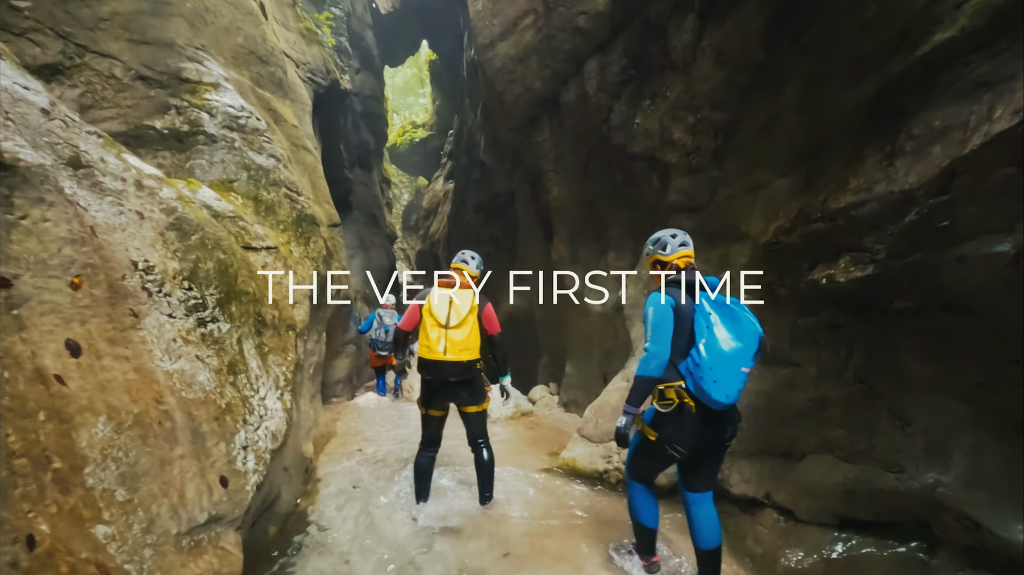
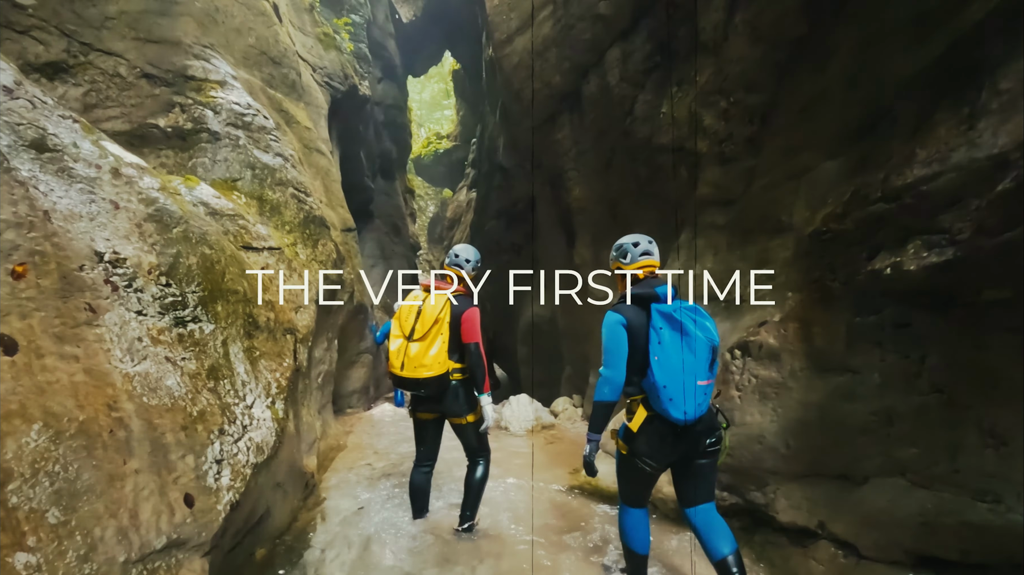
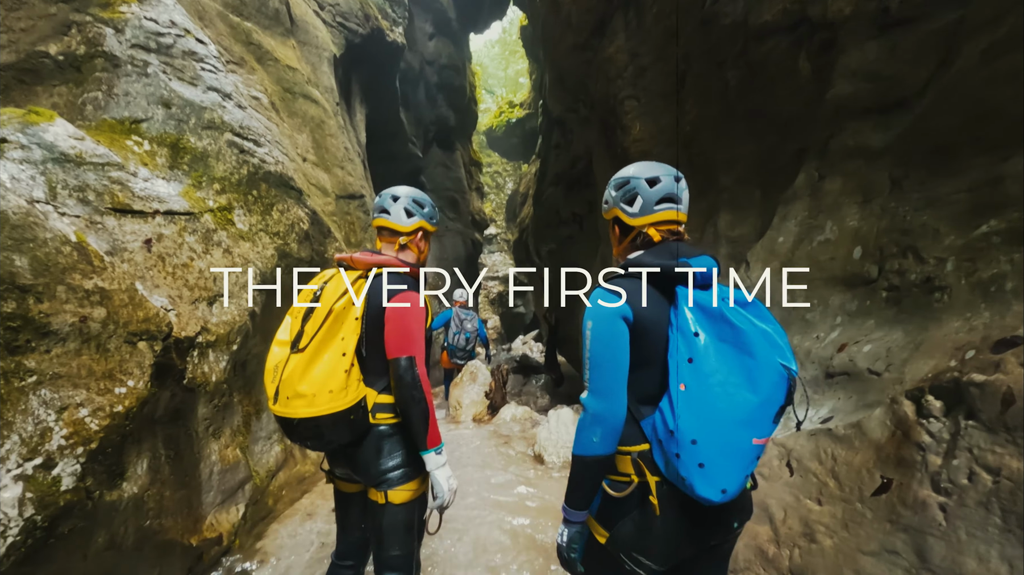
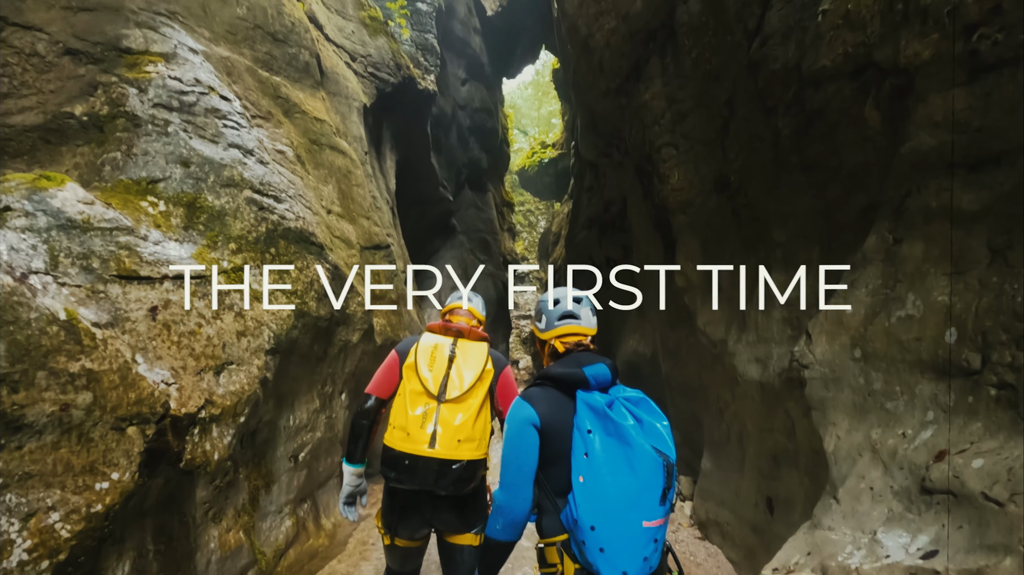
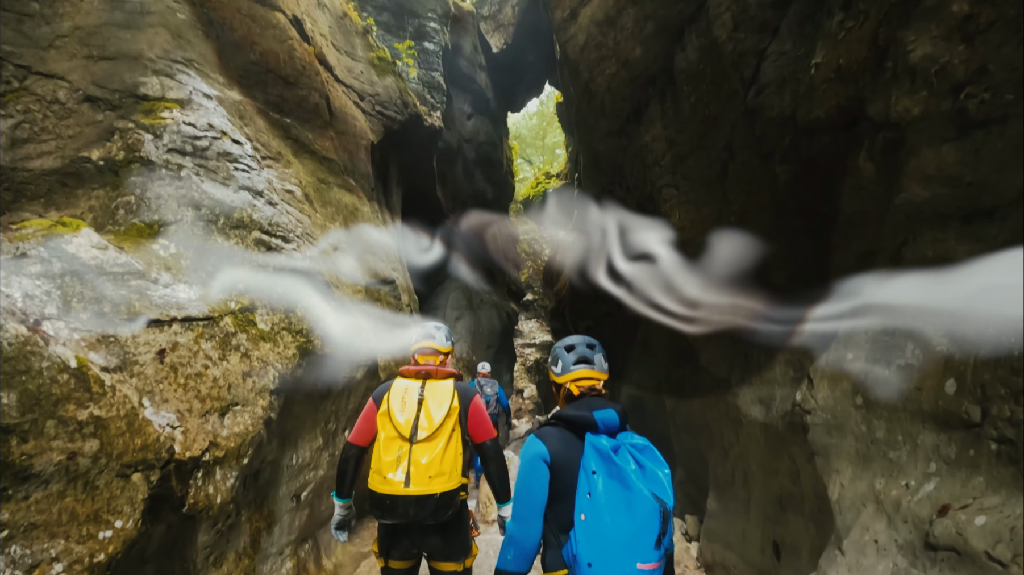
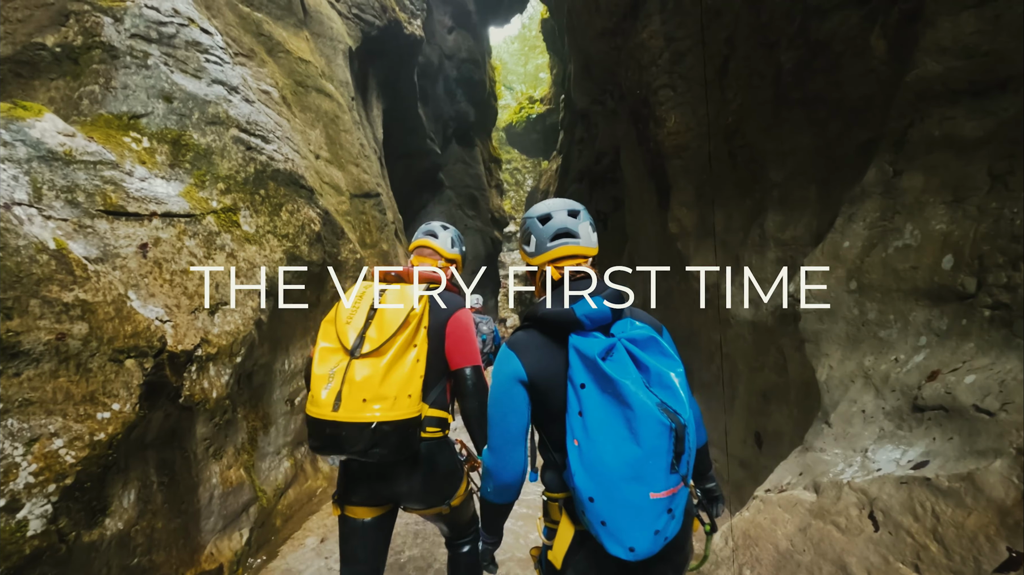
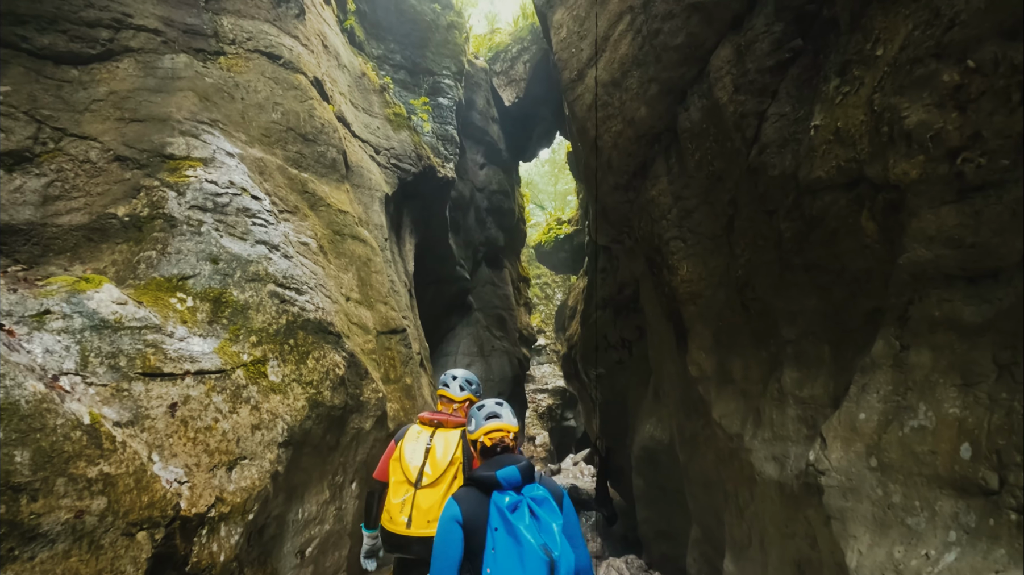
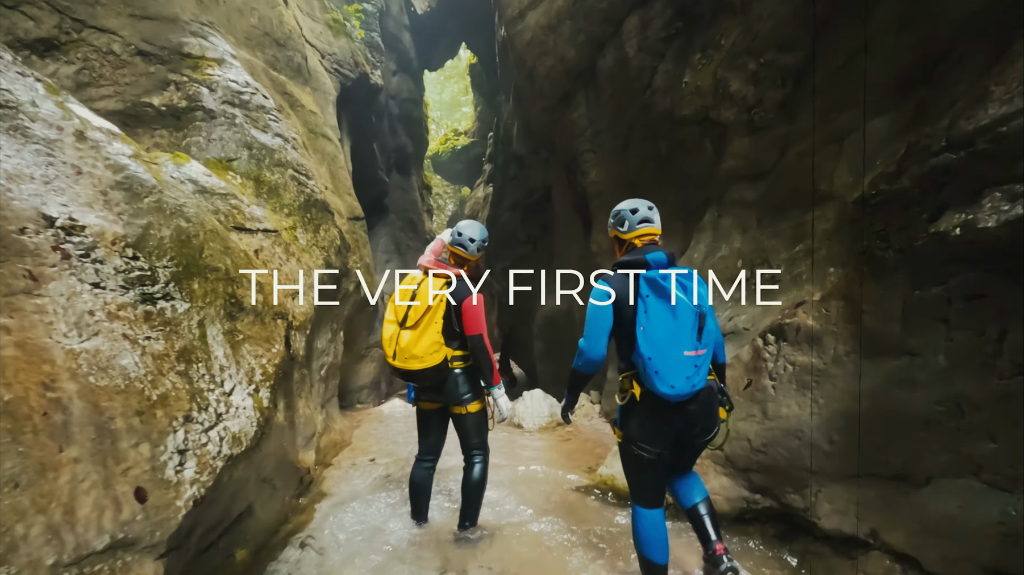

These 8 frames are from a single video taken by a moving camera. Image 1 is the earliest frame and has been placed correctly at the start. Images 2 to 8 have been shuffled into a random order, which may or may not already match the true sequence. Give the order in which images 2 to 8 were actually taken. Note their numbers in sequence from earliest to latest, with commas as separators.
2, 8, 3, 6, 4, 5, 7
